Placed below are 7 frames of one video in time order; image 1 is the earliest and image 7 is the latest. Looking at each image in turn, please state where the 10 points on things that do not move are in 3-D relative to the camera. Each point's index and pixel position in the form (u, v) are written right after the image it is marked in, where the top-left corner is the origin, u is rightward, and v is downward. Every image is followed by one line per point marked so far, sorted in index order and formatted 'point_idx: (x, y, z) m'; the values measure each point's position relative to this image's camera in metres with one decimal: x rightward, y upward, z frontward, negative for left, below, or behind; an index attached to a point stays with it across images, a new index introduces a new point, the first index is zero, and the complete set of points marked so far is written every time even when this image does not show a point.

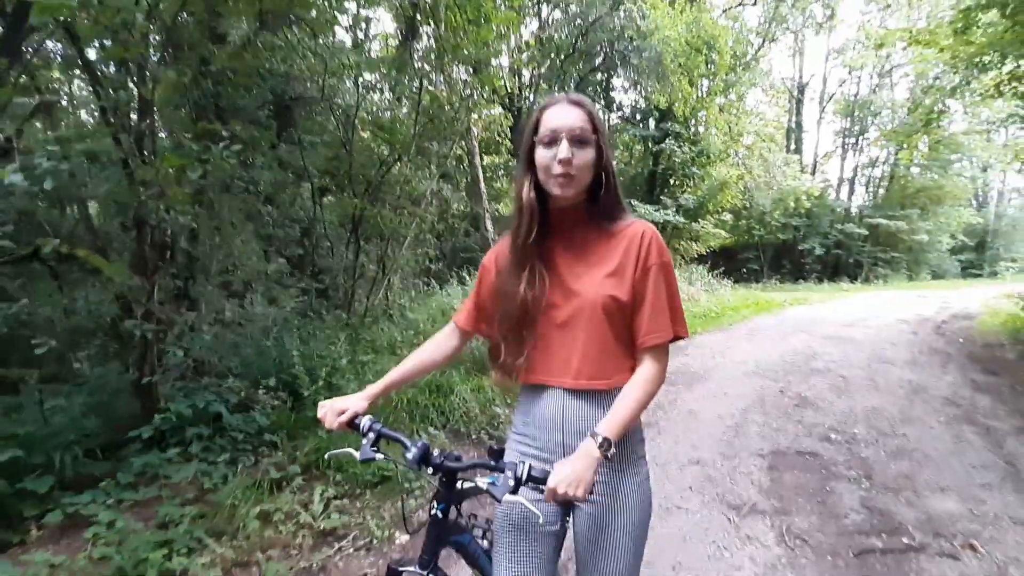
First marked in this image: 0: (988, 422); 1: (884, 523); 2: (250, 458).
0: (+5.6, -1.6, +6.0) m
1: (+2.8, -1.8, +3.8) m
2: (-2.3, -1.5, +4.5) m
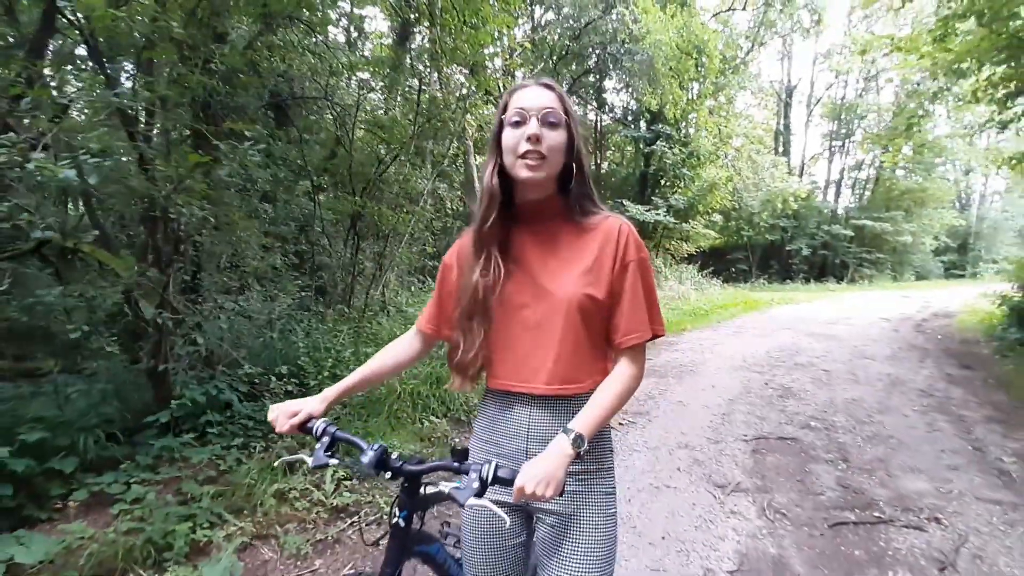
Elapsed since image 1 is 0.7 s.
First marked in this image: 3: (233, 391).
0: (+5.6, -1.5, +6.4) m
1: (+2.8, -1.7, +4.1) m
2: (-2.3, -1.4, +4.7) m
3: (-2.8, -1.0, +5.0) m
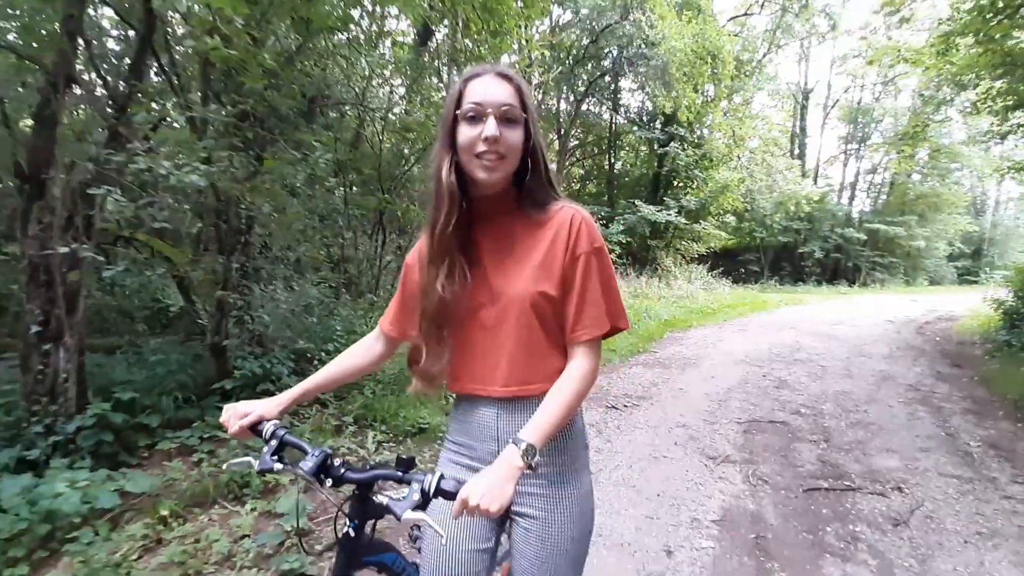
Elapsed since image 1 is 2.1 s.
0: (+5.8, -1.6, +6.9) m
1: (+3.0, -1.7, +4.7) m
2: (-2.1, -1.3, +5.4) m
3: (-2.6, -0.9, +5.7) m
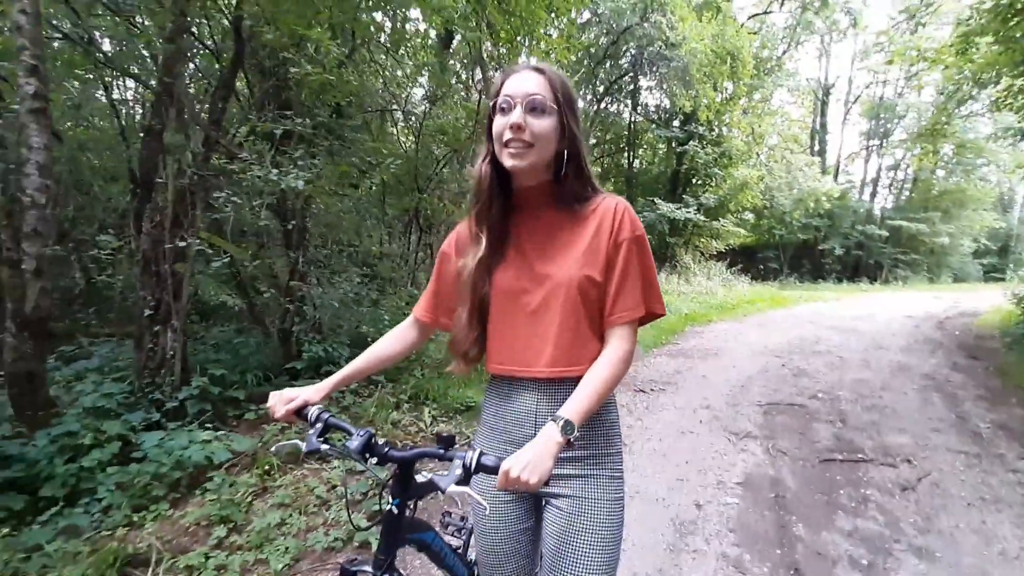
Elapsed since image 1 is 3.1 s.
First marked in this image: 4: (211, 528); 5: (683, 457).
0: (+6.3, -1.5, +7.2) m
1: (+3.4, -1.6, +5.1) m
2: (-1.7, -1.2, +5.9) m
3: (-2.1, -0.8, +6.3) m
4: (-2.0, -1.6, +3.5) m
5: (+1.6, -1.6, +4.8) m
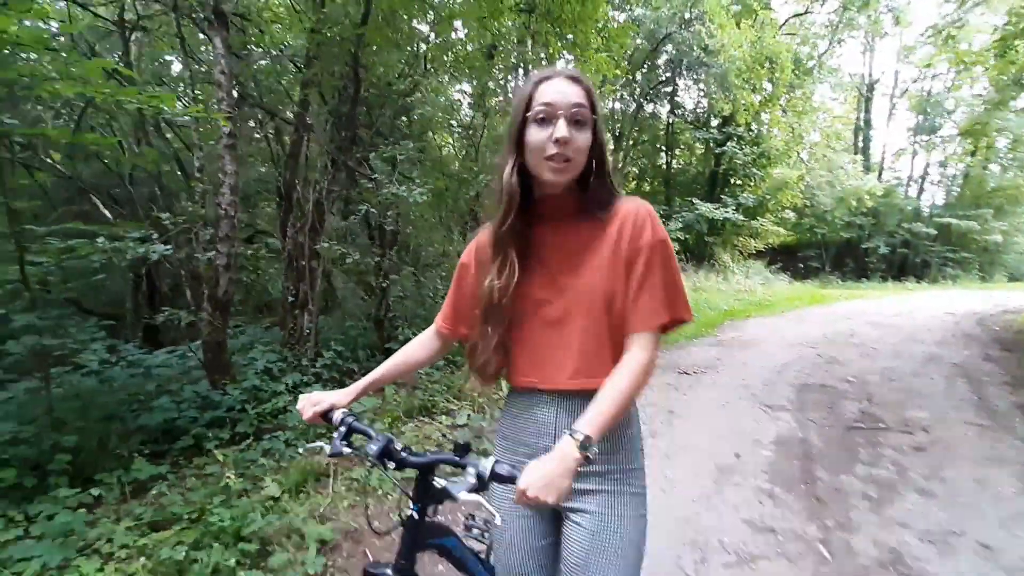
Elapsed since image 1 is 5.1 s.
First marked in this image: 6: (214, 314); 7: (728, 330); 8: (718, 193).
0: (+7.2, -1.4, +7.8) m
1: (+4.2, -1.5, +5.9) m
2: (-0.8, -1.1, +7.0) m
3: (-1.3, -0.7, +7.4) m
4: (-1.3, -1.5, +4.6) m
5: (+2.4, -1.5, +5.6) m
6: (-2.9, -0.3, +4.9) m
7: (+4.8, -0.9, +11.1) m
8: (+7.9, +3.6, +19.4) m
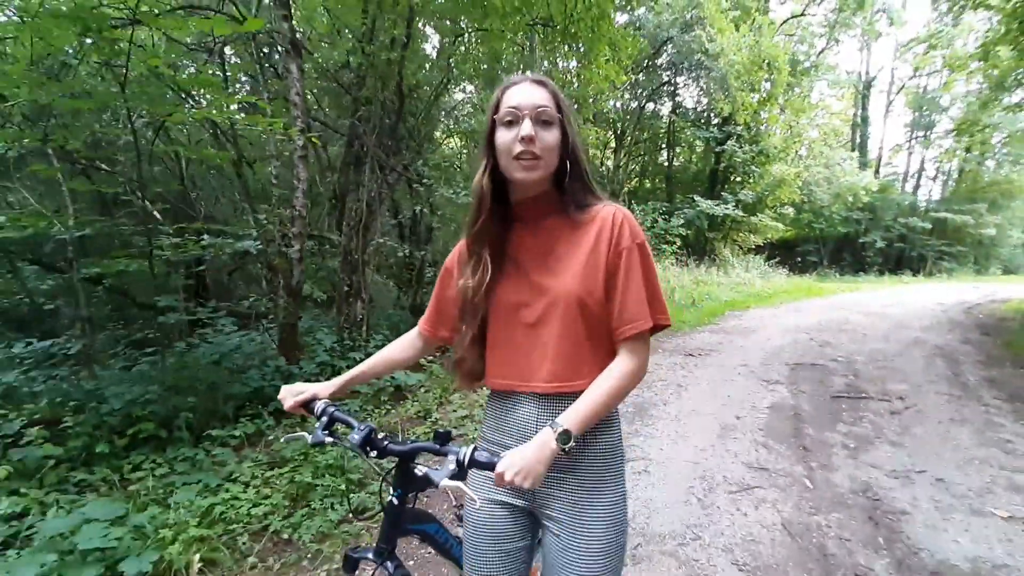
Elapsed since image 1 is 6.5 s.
0: (+7.6, -1.2, +8.6) m
1: (+4.5, -1.3, +6.7) m
2: (-0.5, -1.0, +7.8) m
3: (-0.9, -0.5, +8.2) m
4: (-0.9, -1.4, +5.4) m
5: (+2.7, -1.3, +6.5) m
6: (-2.5, -0.1, +5.7) m
7: (+5.1, -0.7, +11.9) m
8: (+8.2, +3.9, +20.1) m
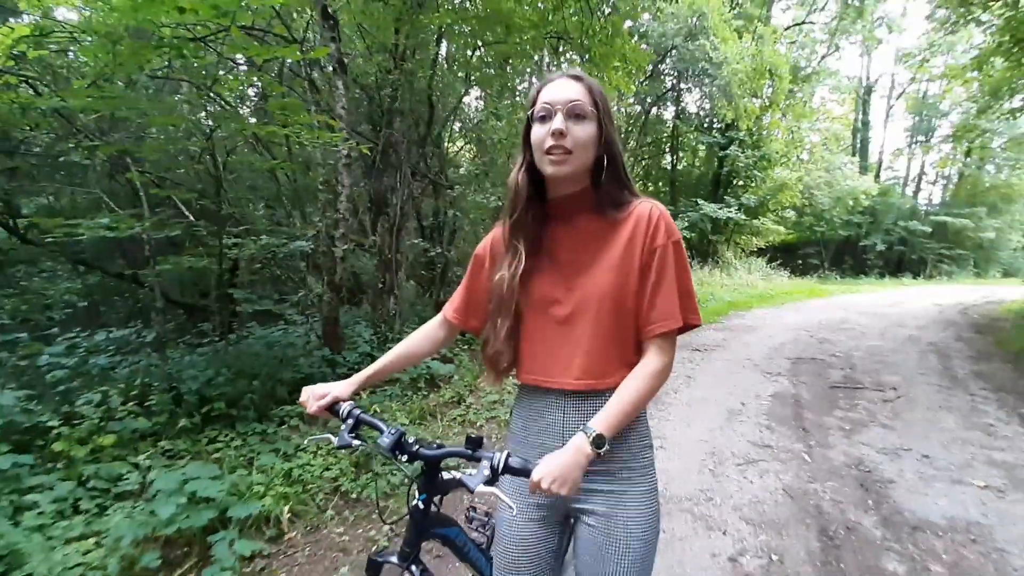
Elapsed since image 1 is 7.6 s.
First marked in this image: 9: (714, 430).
0: (+7.9, -1.2, +9.1) m
1: (+4.8, -1.3, +7.2) m
2: (-0.2, -0.9, +8.4) m
3: (-0.6, -0.5, +8.7) m
4: (-0.6, -1.3, +5.9) m
5: (+3.0, -1.3, +7.0) m
6: (-2.2, -0.1, +6.2) m
7: (+5.4, -0.7, +12.5) m
8: (+8.5, +3.8, +20.7) m
9: (+2.1, -1.5, +5.3) m
